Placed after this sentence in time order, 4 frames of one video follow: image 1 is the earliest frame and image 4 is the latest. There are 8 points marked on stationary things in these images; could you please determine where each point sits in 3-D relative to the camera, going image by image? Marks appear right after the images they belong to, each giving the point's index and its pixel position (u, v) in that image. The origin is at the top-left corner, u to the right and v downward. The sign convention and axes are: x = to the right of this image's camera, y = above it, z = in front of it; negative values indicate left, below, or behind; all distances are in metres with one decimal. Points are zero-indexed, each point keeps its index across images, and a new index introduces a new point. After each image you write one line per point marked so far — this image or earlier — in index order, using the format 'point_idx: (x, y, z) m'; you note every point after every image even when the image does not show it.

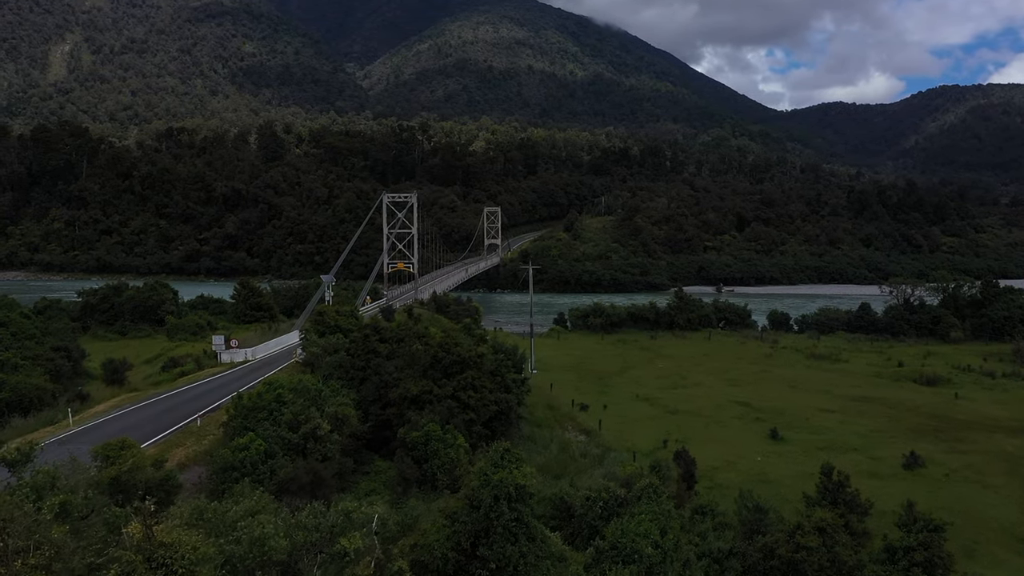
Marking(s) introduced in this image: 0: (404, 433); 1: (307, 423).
0: (-1.9, -2.6, +15.1) m
1: (-3.4, -2.2, +13.9) m
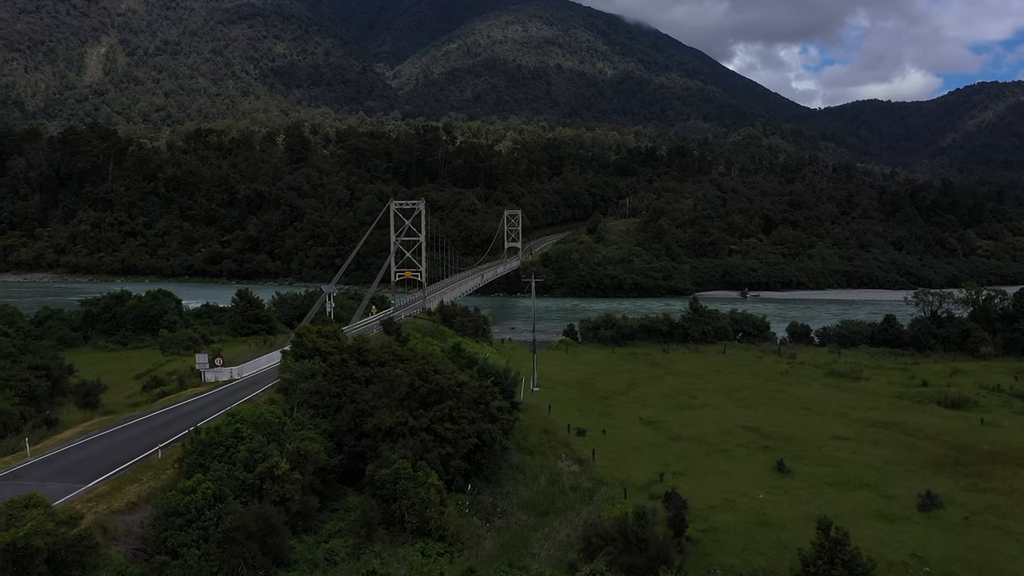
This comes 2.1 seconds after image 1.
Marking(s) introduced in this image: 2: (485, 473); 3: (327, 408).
0: (-2.3, -3.0, +14.1) m
1: (-3.8, -2.6, +13.0) m
2: (-0.5, -3.6, +16.4) m
3: (-3.5, -2.3, +16.1) m
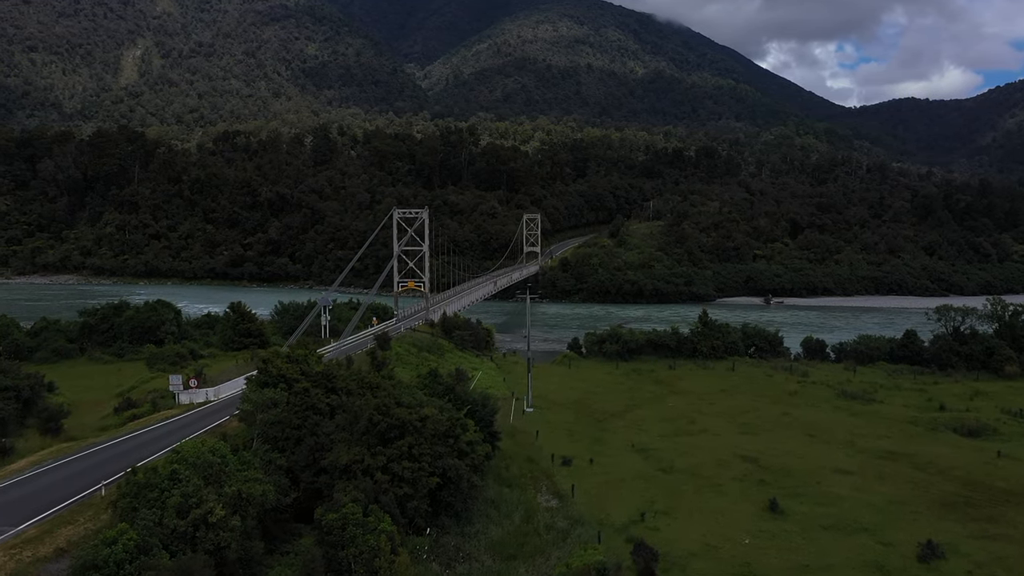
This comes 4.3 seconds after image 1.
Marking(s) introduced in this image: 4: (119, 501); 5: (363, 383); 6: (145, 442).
0: (-3.0, -3.5, +13.2) m
1: (-4.5, -3.1, +12.1) m
2: (-1.1, -4.1, +15.4) m
3: (-4.1, -2.8, +15.3) m
4: (-5.8, -3.1, +12.5) m
5: (-3.1, -1.9, +17.3) m
6: (-7.5, -3.2, +17.2) m
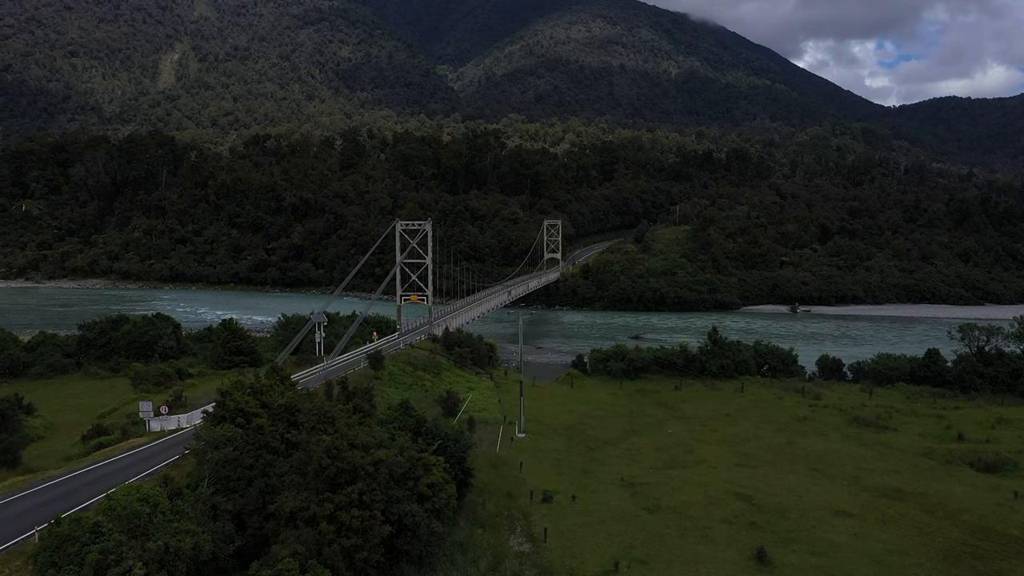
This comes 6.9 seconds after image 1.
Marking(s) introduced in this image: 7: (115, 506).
0: (-3.7, -4.1, +12.3) m
1: (-5.2, -3.7, +11.3) m
2: (-1.7, -4.6, +14.4) m
3: (-4.7, -3.3, +14.4) m
4: (-6.6, -3.7, +11.8) m
5: (-3.6, -2.5, +16.4) m
6: (-8.1, -3.7, +16.5) m
7: (-5.7, -3.1, +12.1) m
